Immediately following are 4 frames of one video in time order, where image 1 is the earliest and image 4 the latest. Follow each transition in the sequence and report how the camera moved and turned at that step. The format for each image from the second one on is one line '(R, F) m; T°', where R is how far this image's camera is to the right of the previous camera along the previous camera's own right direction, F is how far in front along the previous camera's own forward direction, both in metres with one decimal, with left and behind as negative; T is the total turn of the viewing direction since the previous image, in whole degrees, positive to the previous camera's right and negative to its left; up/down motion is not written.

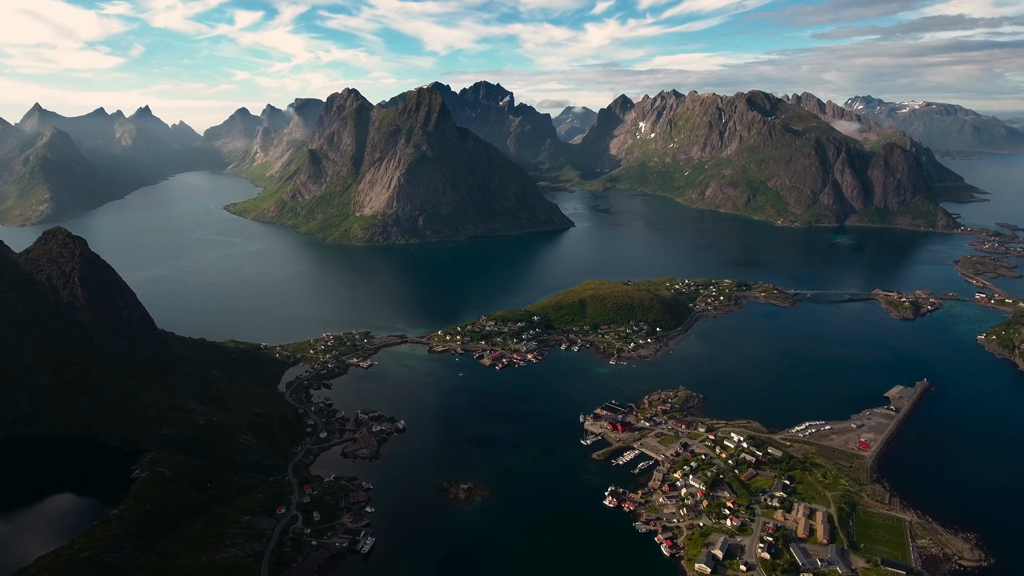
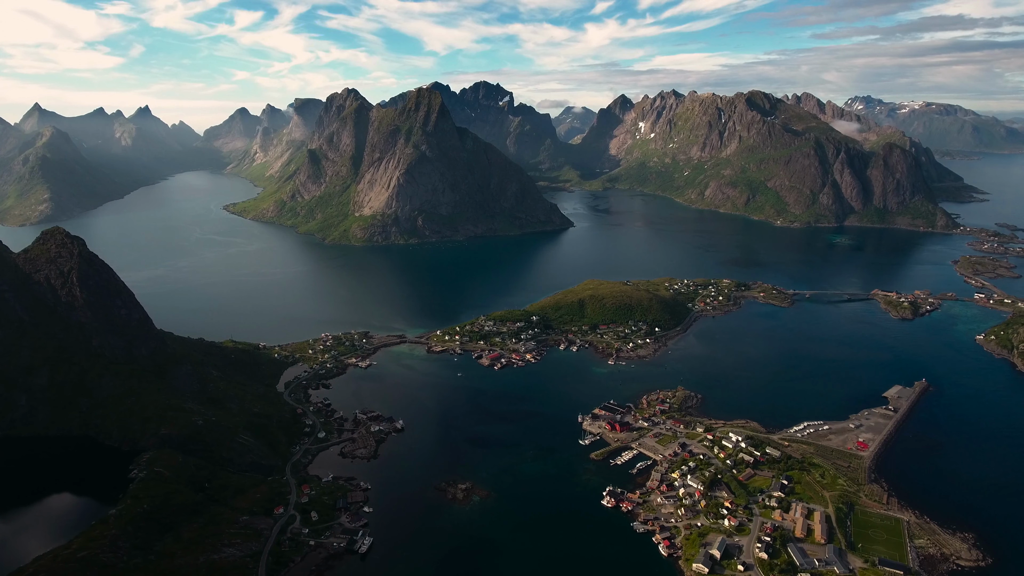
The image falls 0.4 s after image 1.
(+0.2, 0.0) m; 0°
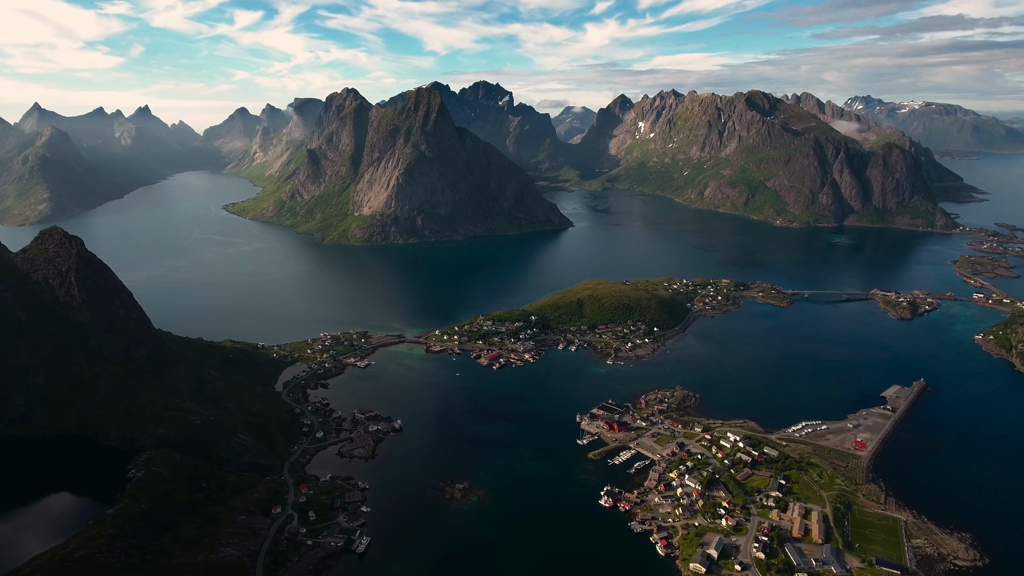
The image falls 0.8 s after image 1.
(+0.3, 0.0) m; 0°
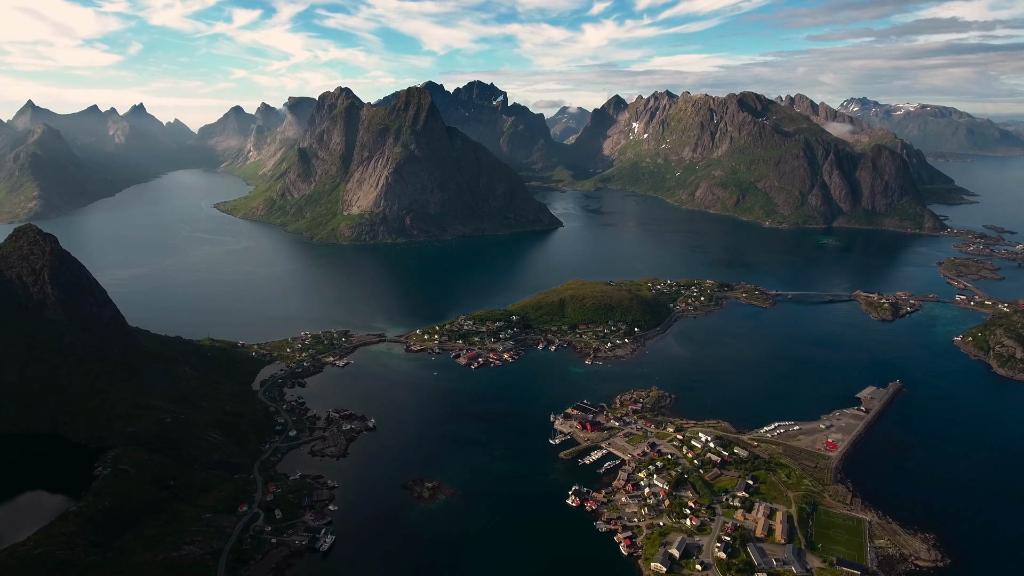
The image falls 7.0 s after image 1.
(+3.8, -0.1) m; 0°
